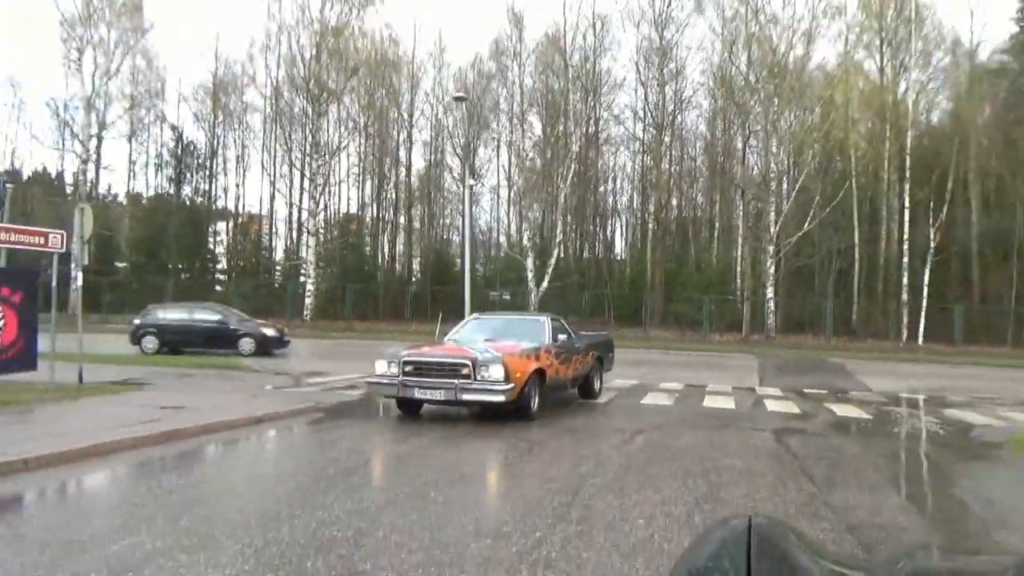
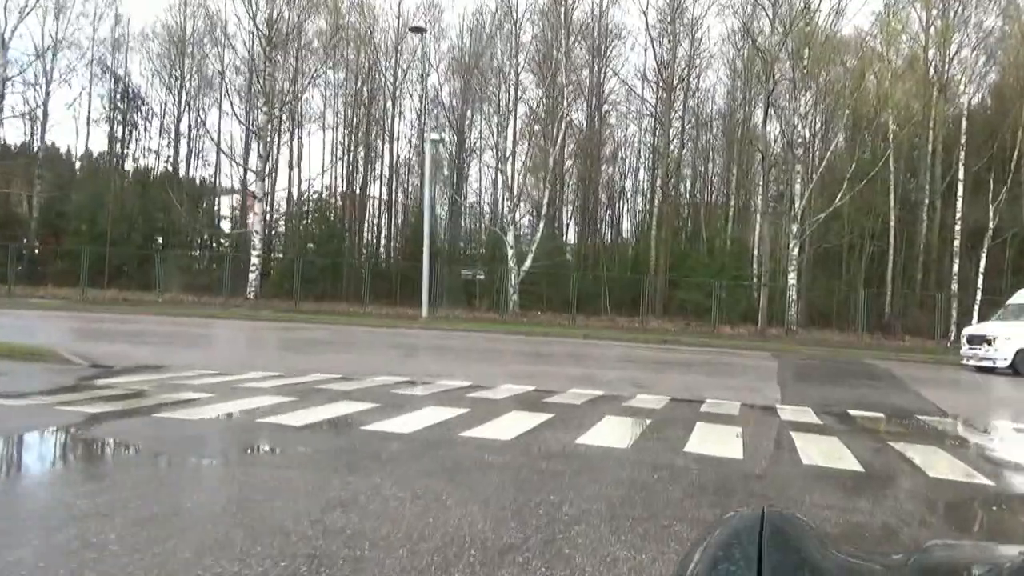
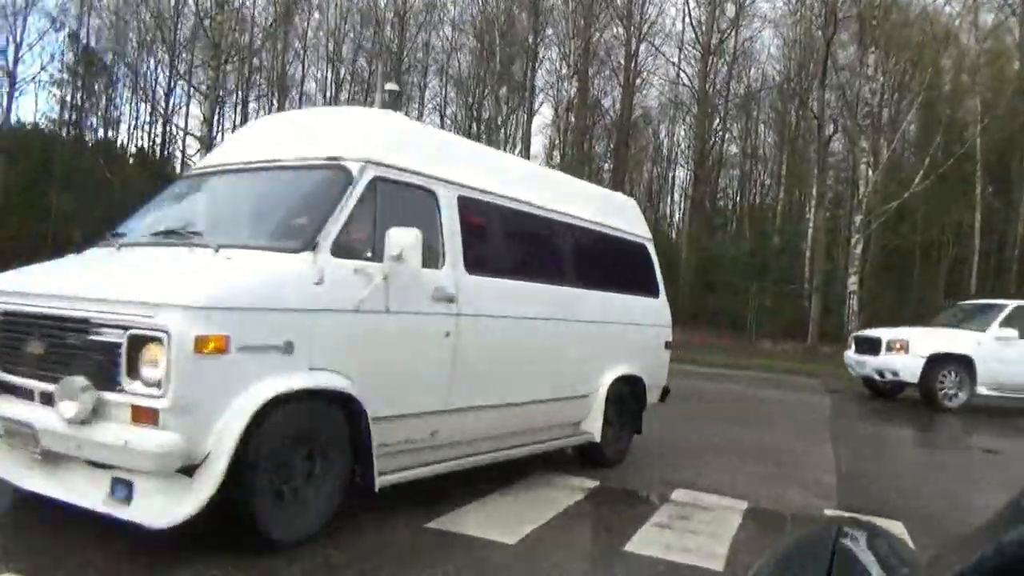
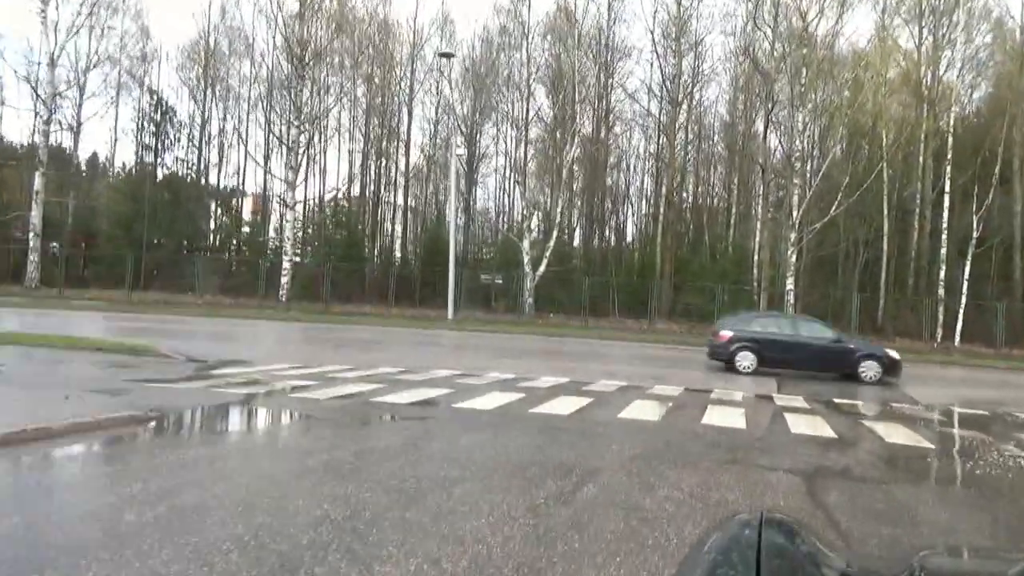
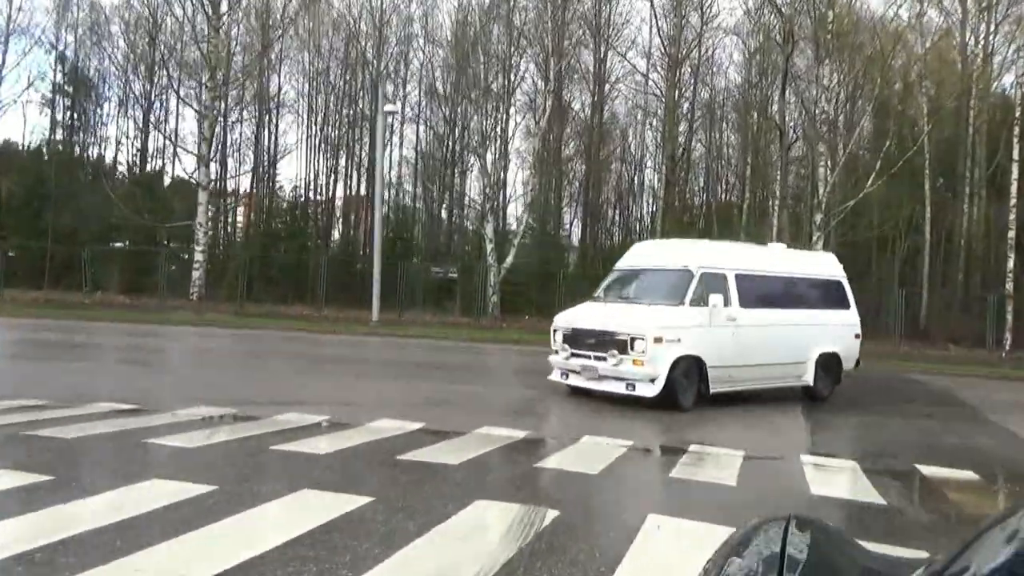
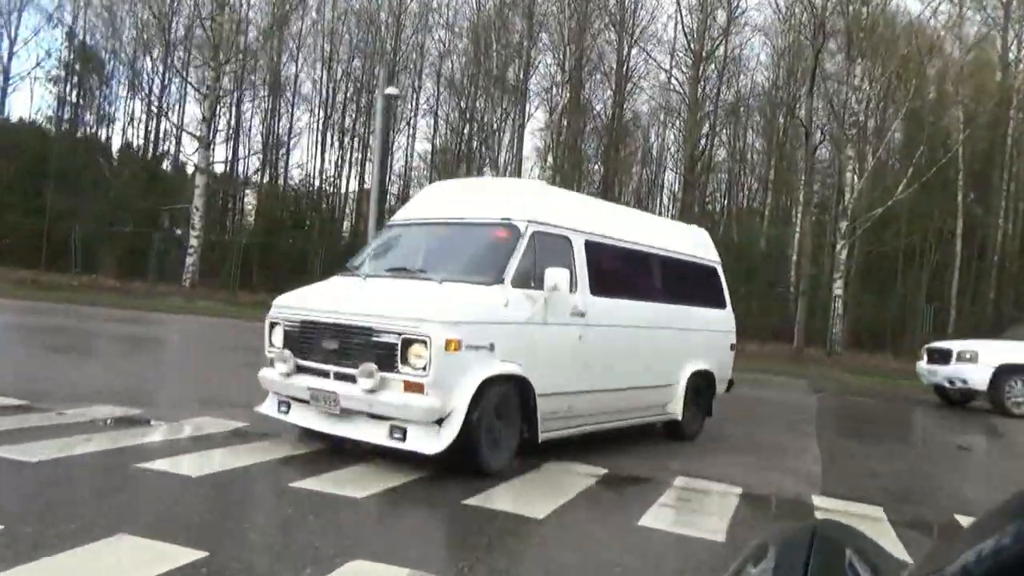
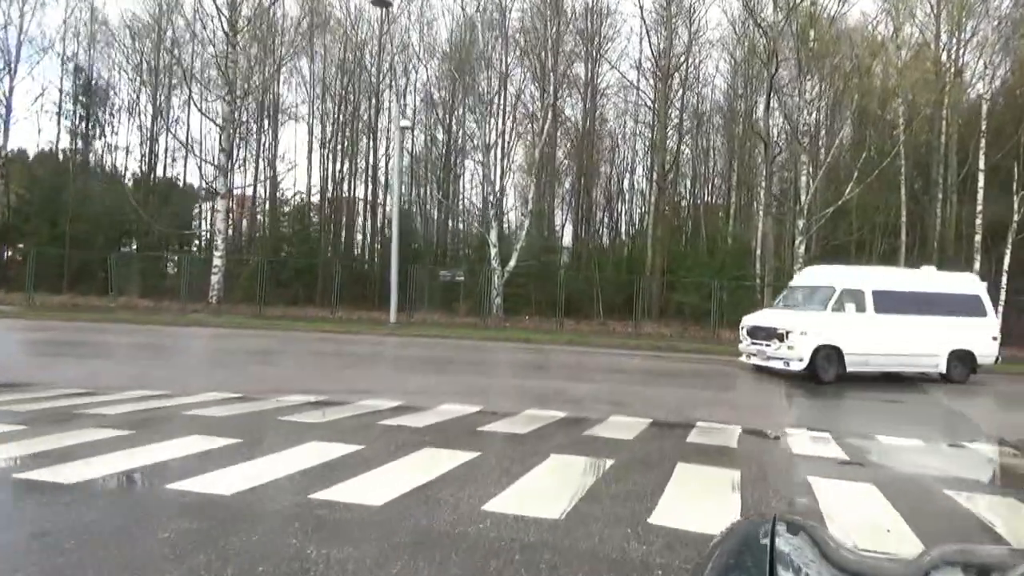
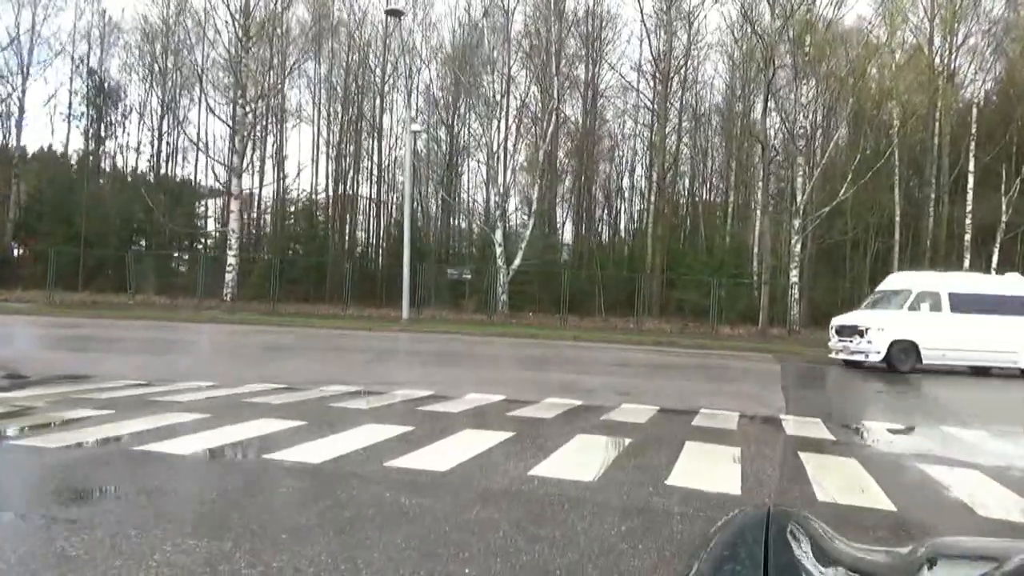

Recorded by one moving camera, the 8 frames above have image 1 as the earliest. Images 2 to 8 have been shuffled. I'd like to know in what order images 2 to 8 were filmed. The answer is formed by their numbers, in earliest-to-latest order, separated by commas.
4, 2, 8, 7, 5, 6, 3
